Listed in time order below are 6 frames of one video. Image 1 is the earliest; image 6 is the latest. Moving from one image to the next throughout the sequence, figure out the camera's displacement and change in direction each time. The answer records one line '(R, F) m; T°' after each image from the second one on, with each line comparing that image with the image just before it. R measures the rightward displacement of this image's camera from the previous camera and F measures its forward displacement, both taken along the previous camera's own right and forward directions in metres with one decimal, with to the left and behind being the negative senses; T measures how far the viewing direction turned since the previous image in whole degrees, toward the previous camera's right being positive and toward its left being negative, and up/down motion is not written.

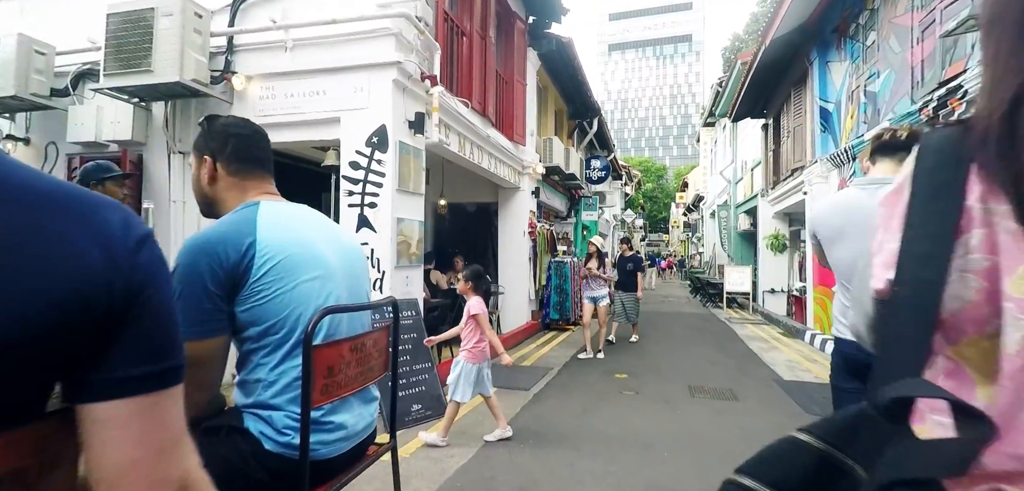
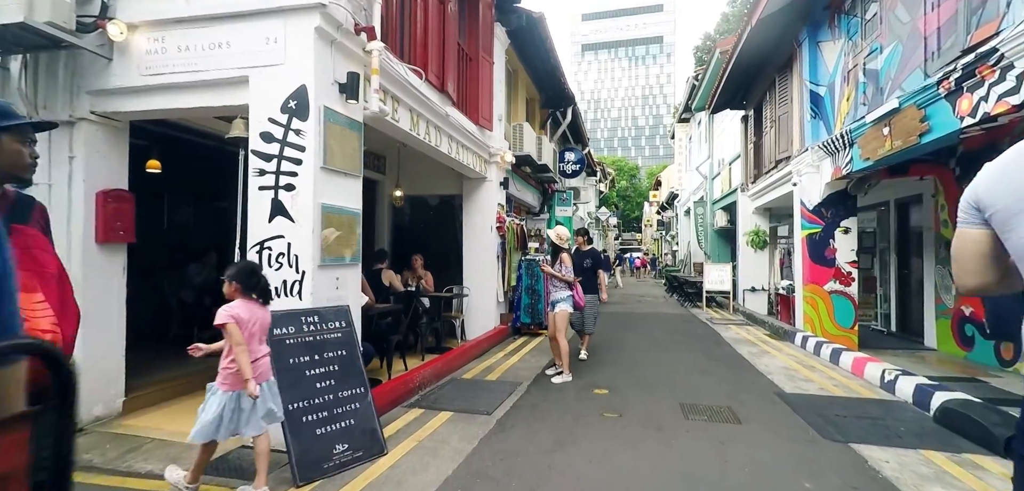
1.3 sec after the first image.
(+0.1, +1.0) m; +3°
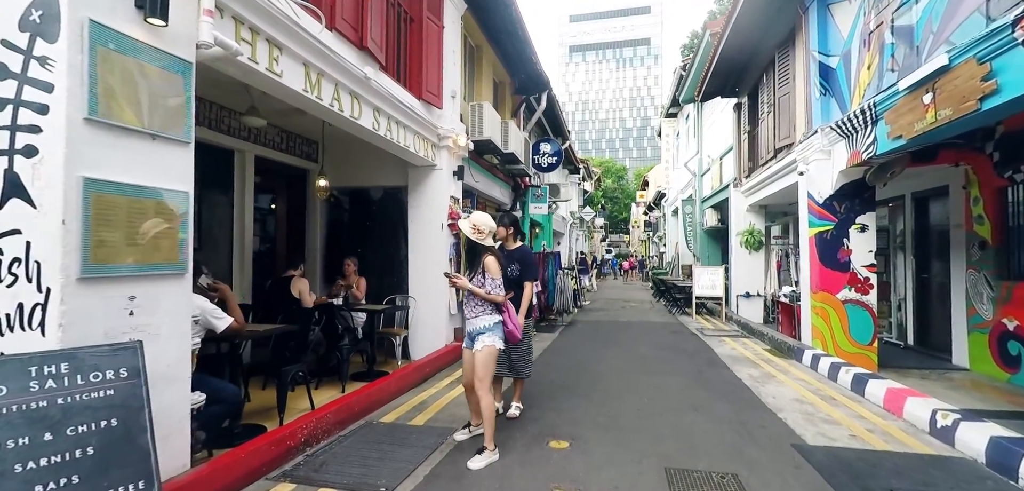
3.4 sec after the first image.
(+0.5, +1.5) m; +1°
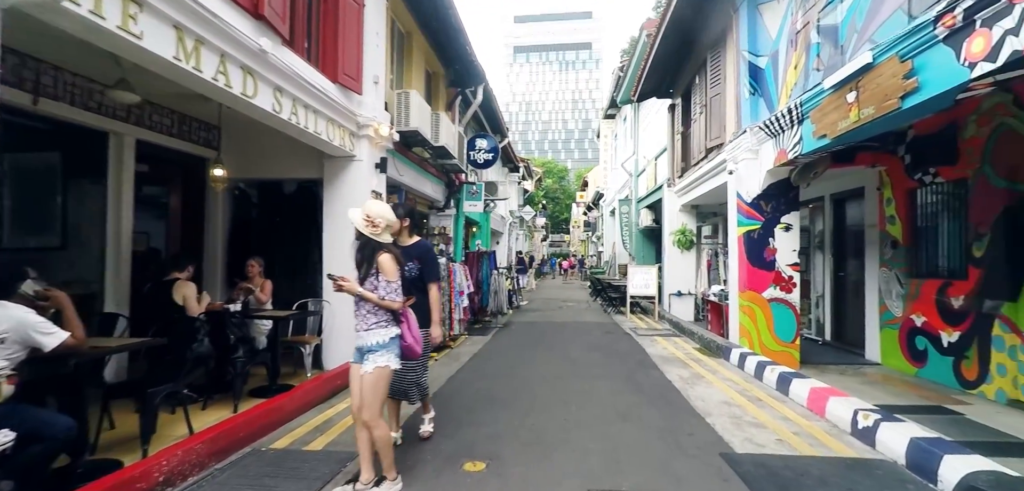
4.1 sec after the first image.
(+0.2, +0.4) m; +6°
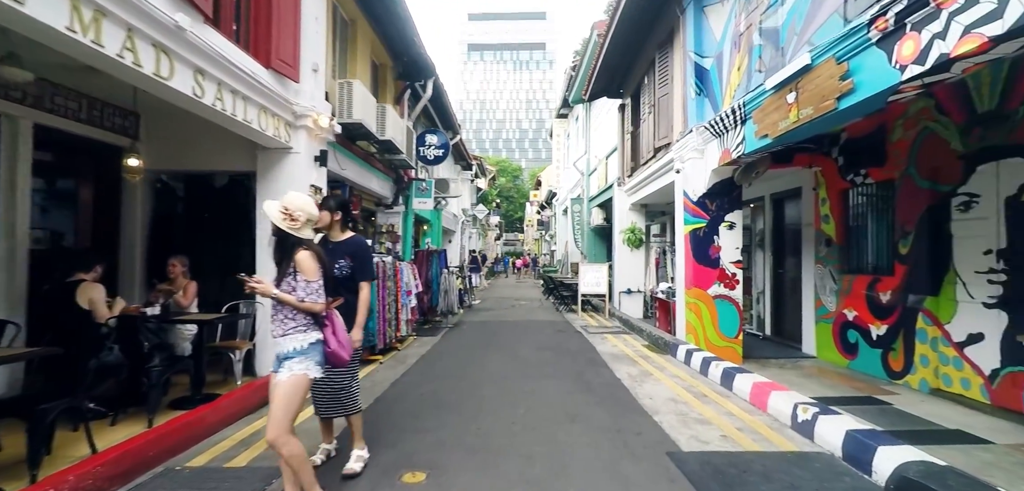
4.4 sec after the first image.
(+0.1, +0.2) m; +5°
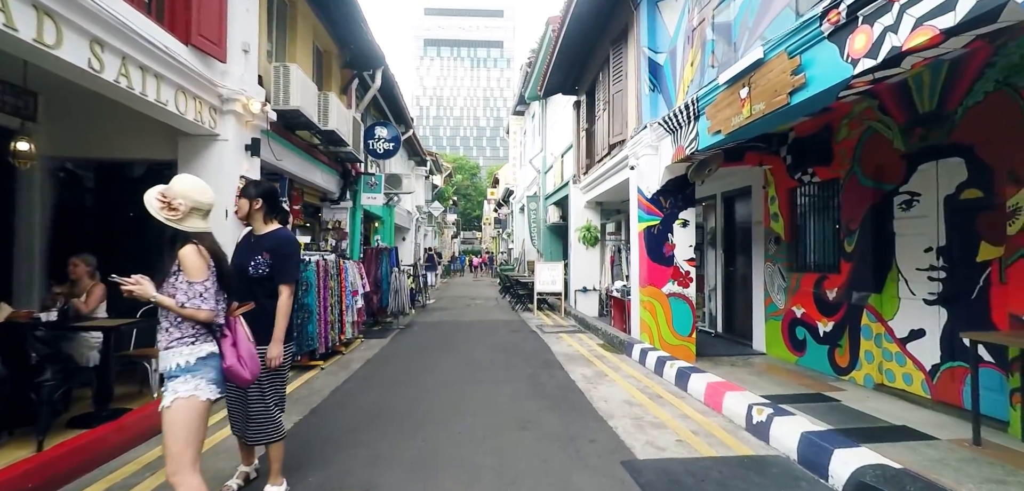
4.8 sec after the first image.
(+0.1, +0.3) m; +5°
